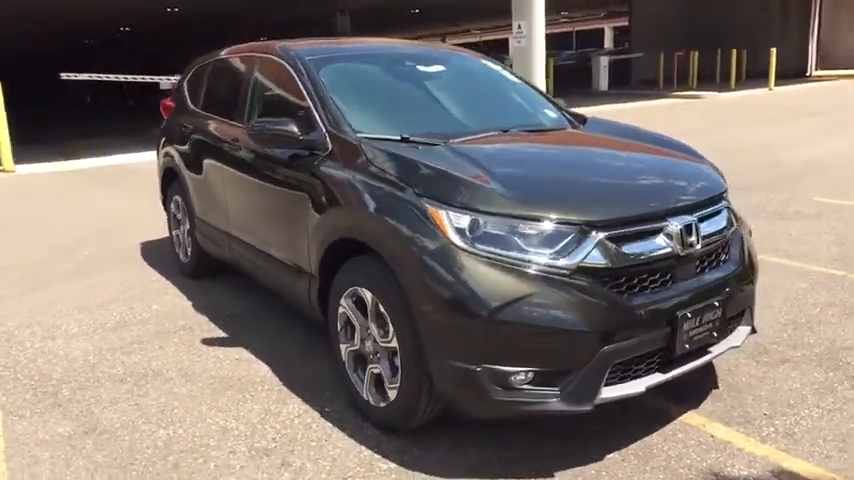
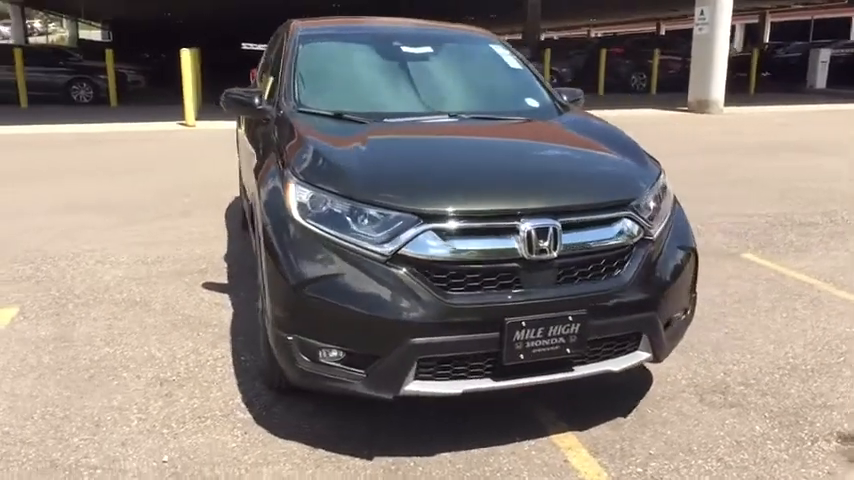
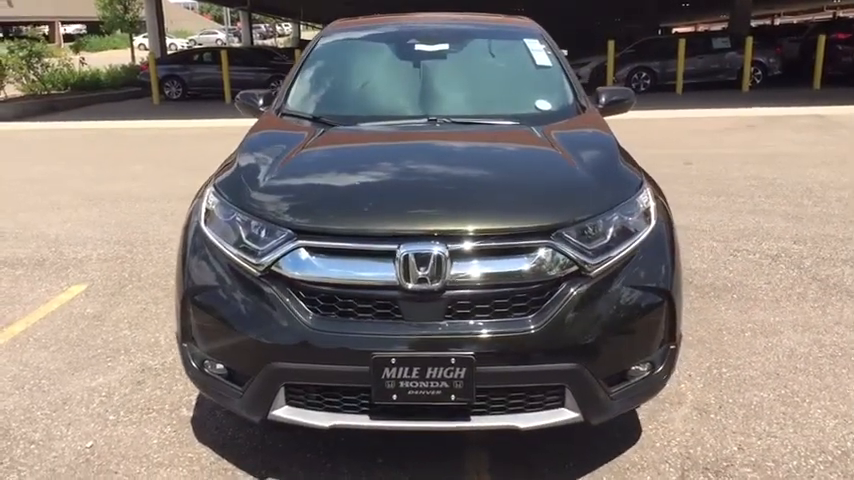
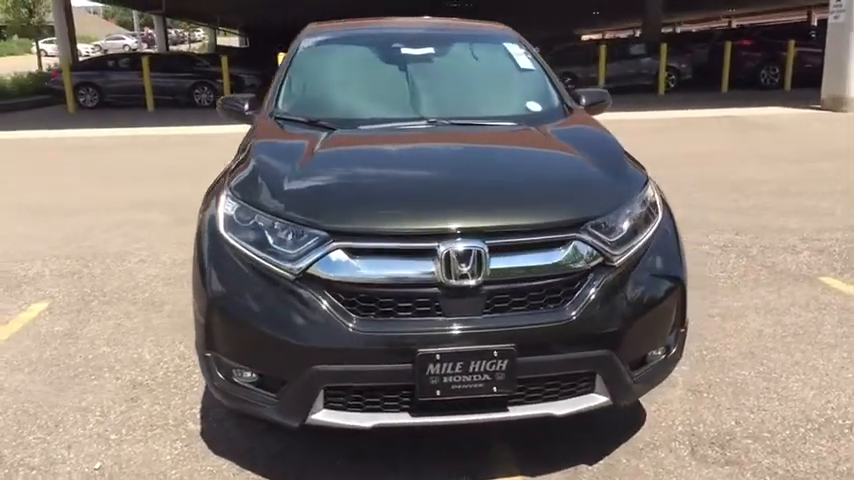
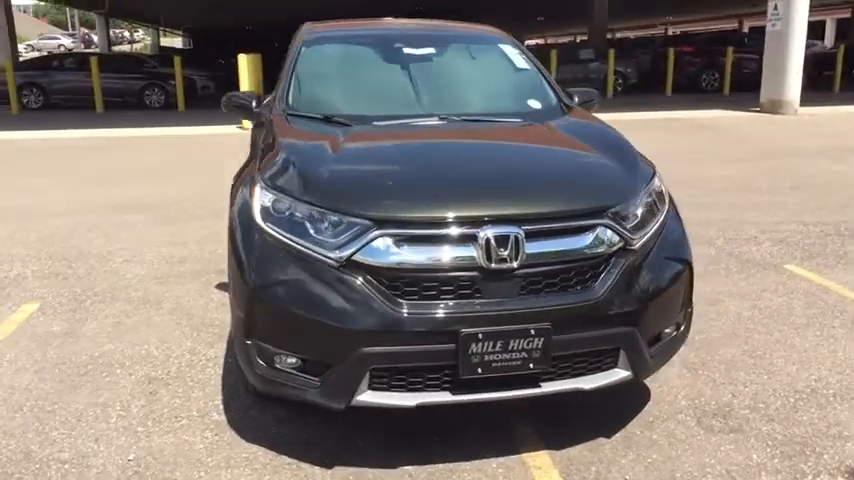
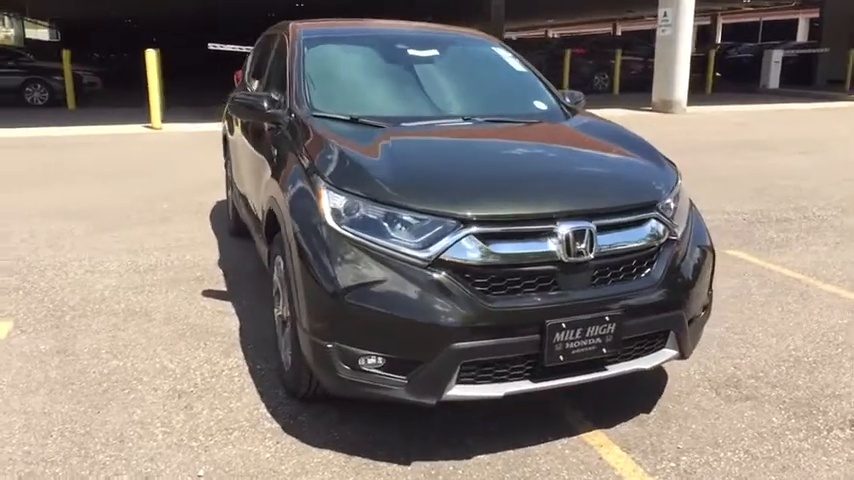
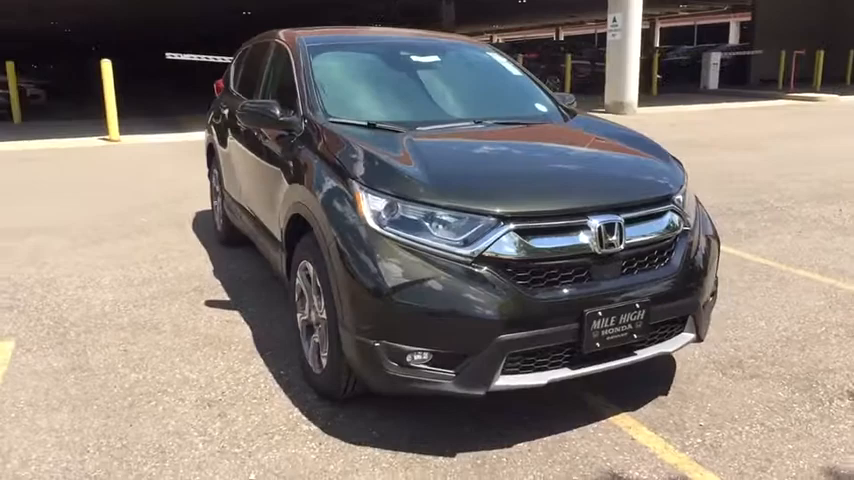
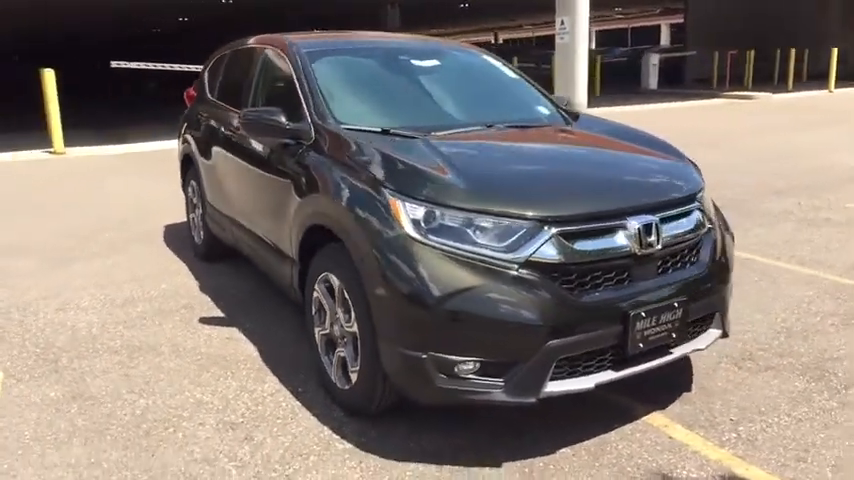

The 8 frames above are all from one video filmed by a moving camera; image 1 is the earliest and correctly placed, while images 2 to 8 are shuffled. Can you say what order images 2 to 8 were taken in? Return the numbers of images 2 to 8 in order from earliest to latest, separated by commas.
8, 7, 6, 2, 5, 4, 3
